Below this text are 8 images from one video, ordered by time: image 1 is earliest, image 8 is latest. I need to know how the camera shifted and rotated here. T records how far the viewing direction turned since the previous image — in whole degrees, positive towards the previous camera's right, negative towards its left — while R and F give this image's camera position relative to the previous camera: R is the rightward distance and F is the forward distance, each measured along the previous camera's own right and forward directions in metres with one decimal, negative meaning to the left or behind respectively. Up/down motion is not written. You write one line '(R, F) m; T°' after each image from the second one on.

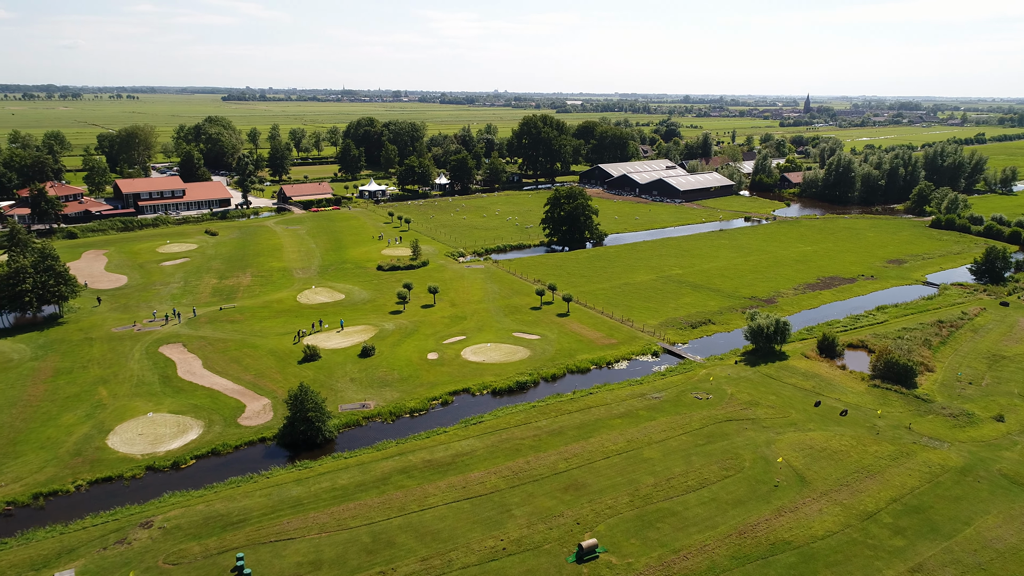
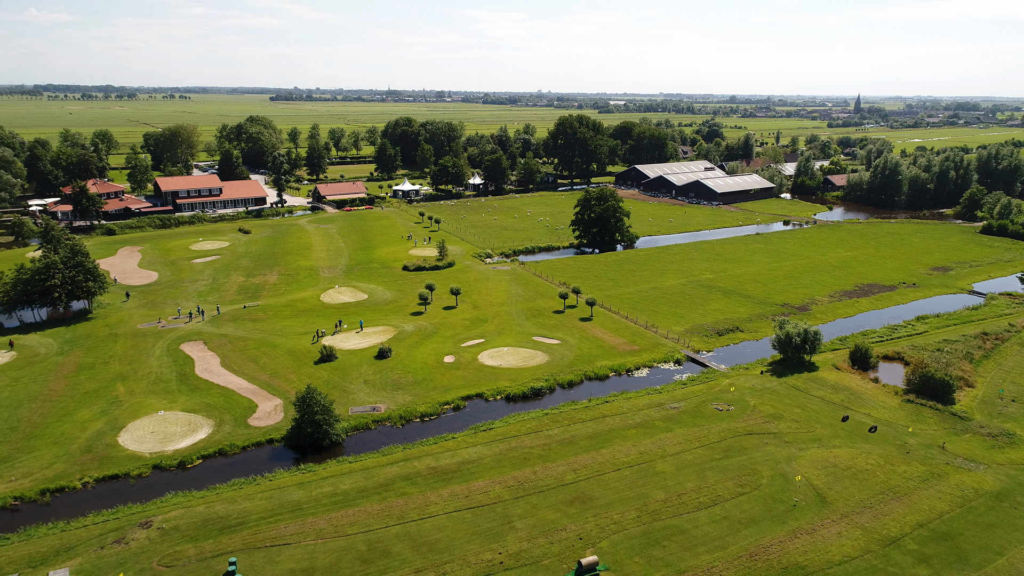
(+0.9, +0.6) m; -3°
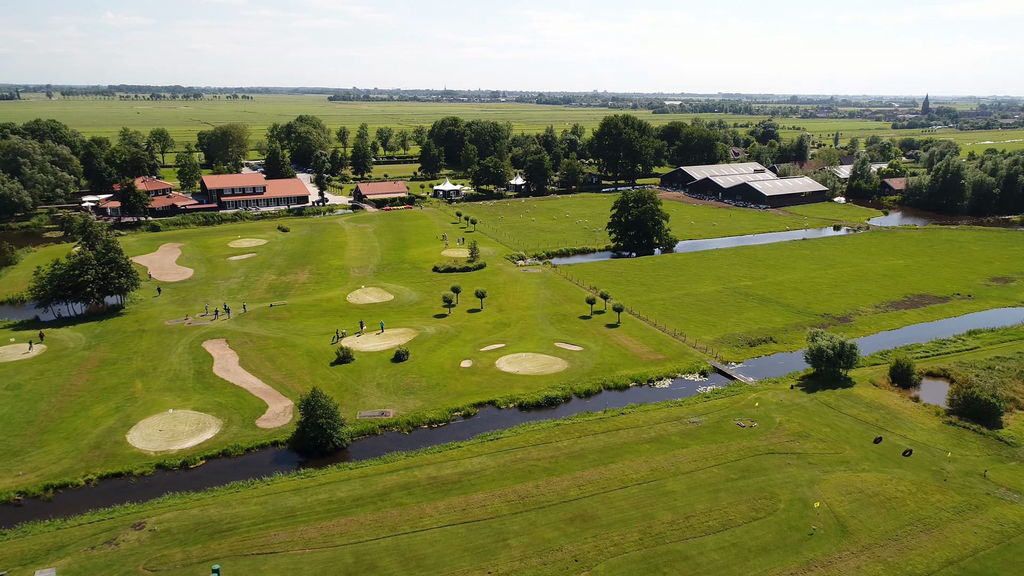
(+1.3, +0.7) m; -4°
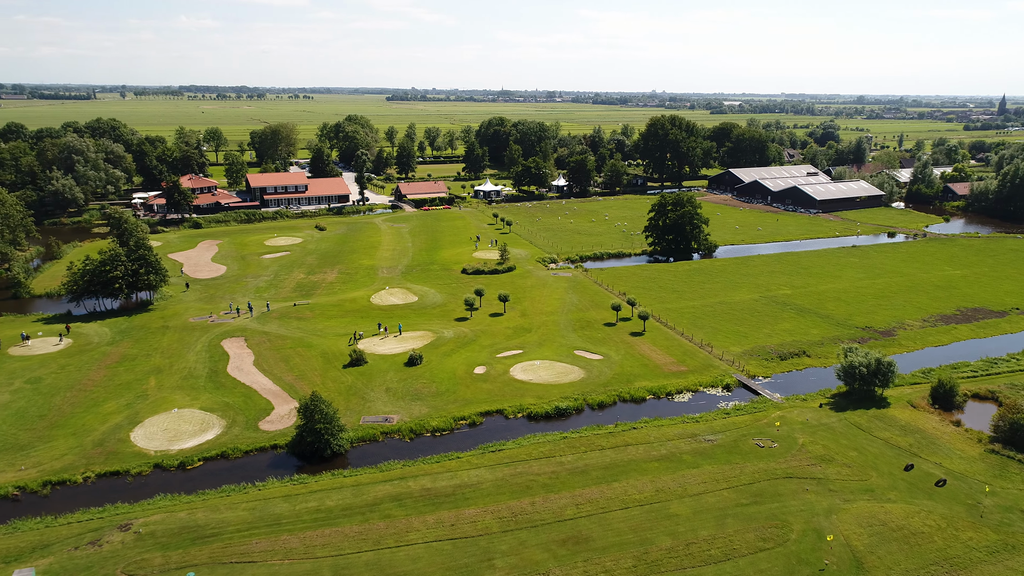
(+1.6, +0.7) m; -4°
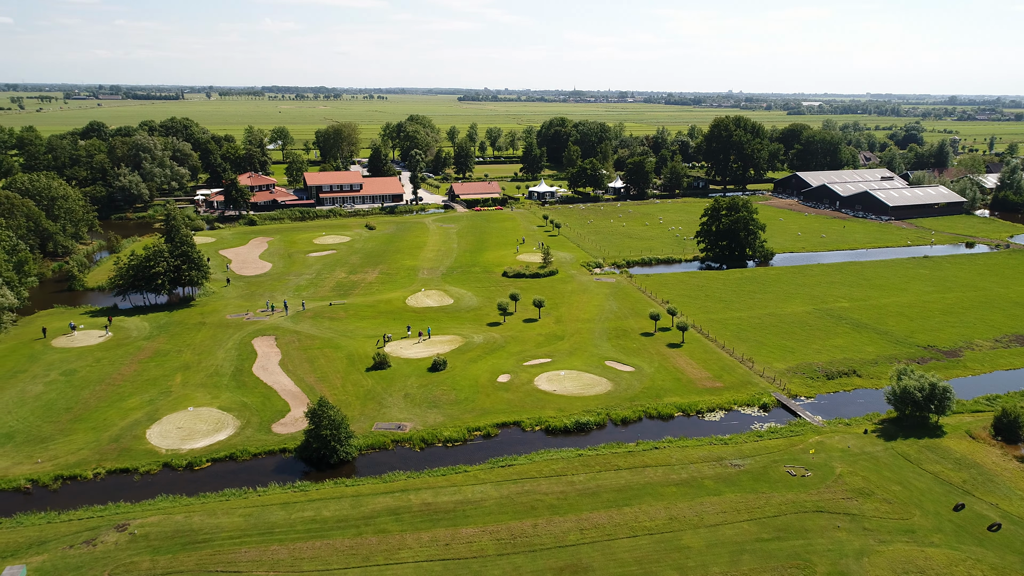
(+1.7, +0.9) m; -5°
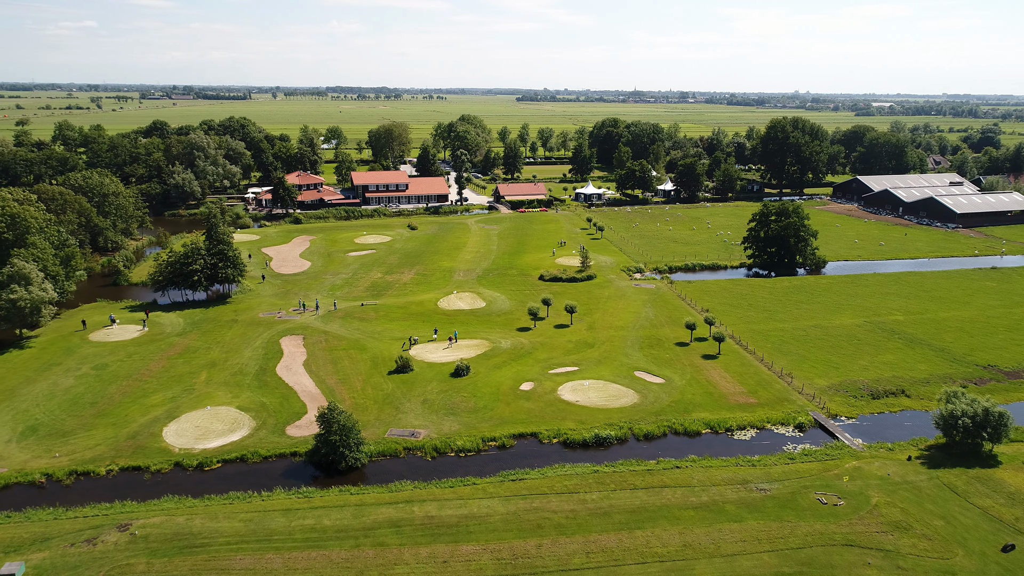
(+1.3, +0.8) m; -4°
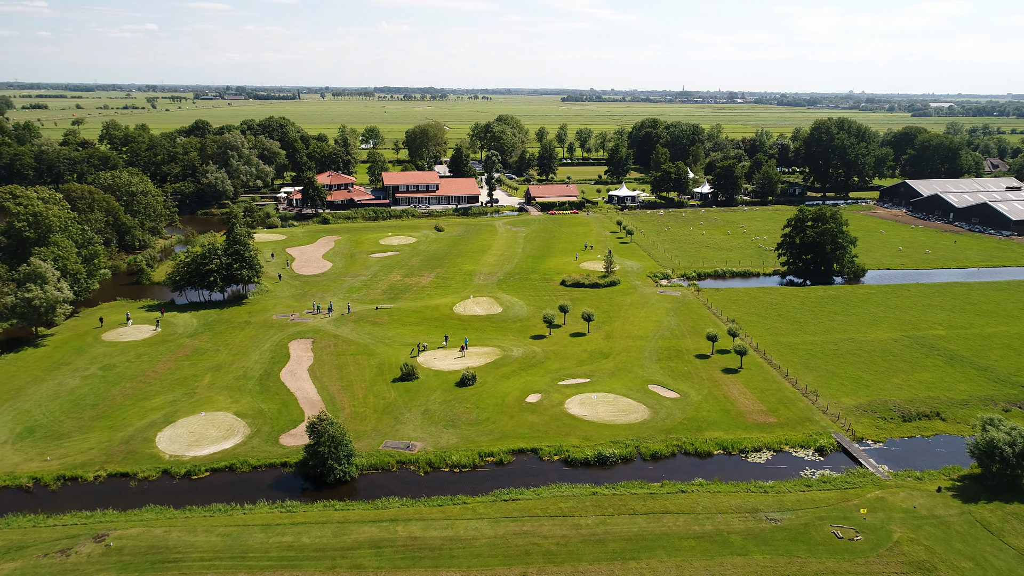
(+1.6, +0.9) m; -3°
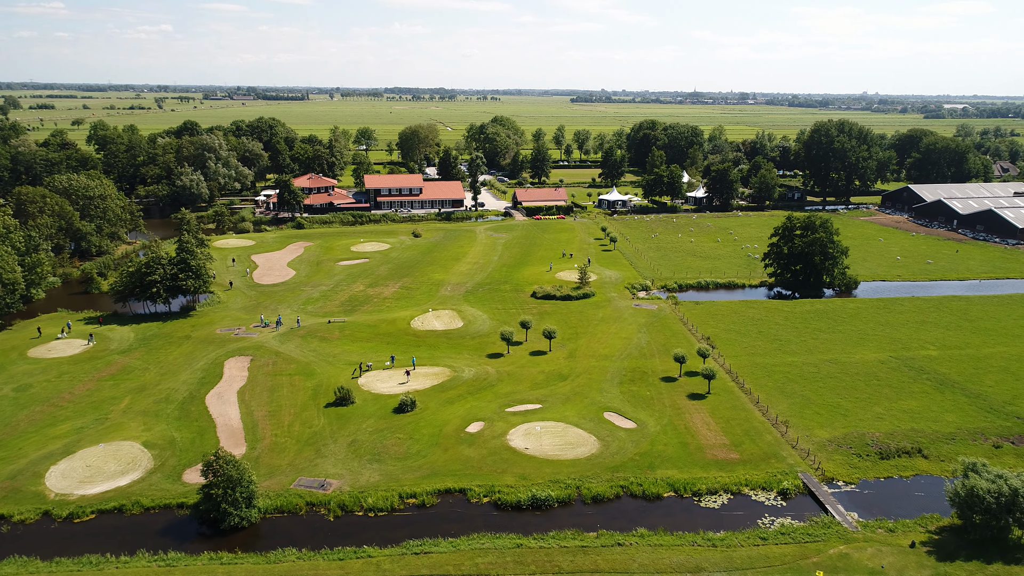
(+3.3, +1.2) m; +1°
